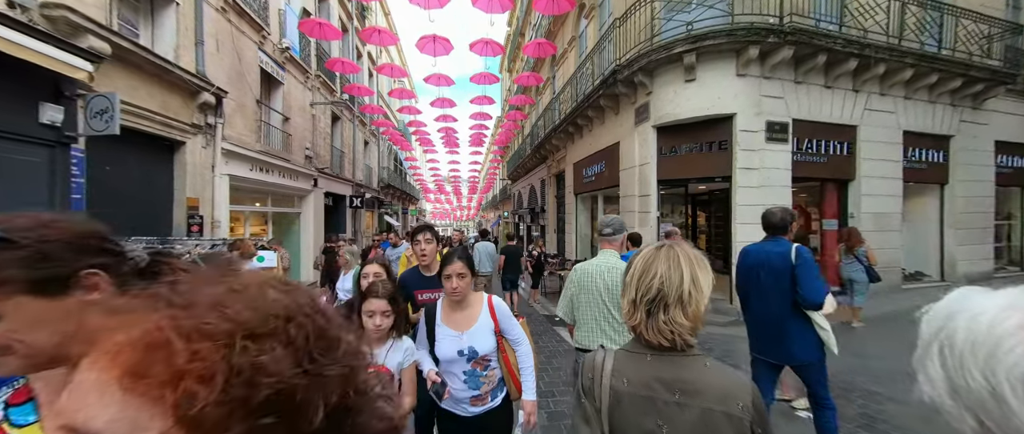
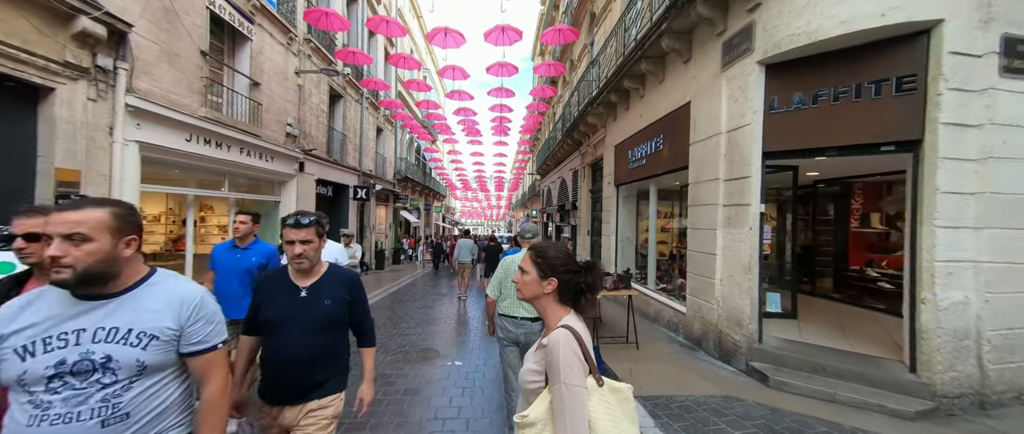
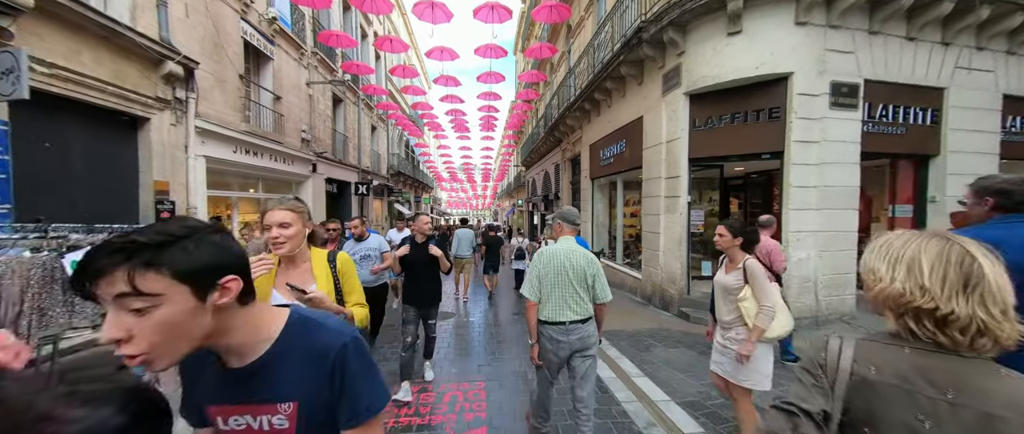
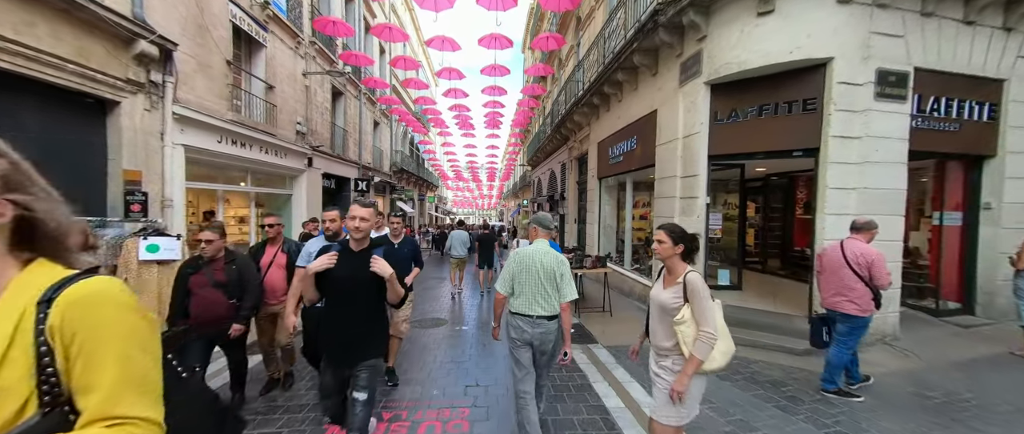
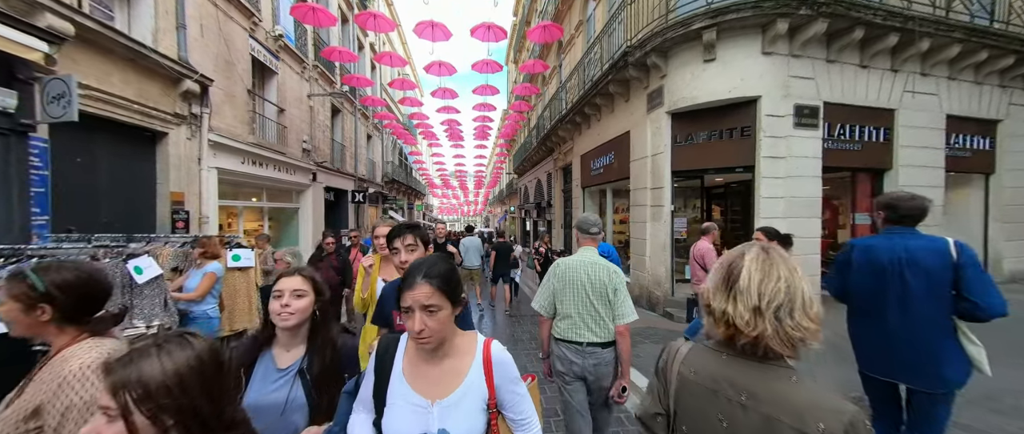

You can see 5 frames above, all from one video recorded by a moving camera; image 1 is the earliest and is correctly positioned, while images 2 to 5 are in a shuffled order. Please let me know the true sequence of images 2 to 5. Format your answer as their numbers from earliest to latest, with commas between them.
5, 3, 4, 2
